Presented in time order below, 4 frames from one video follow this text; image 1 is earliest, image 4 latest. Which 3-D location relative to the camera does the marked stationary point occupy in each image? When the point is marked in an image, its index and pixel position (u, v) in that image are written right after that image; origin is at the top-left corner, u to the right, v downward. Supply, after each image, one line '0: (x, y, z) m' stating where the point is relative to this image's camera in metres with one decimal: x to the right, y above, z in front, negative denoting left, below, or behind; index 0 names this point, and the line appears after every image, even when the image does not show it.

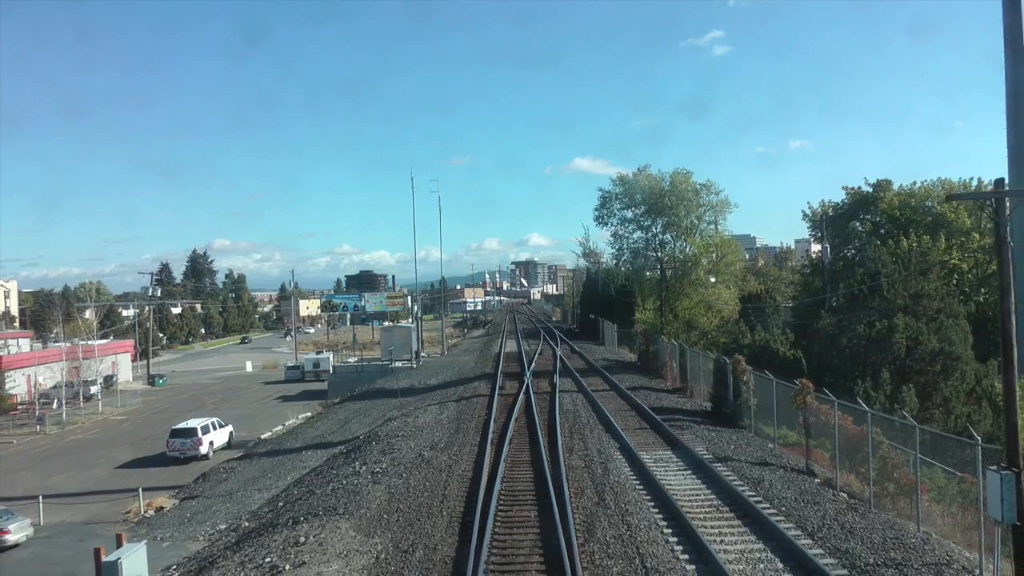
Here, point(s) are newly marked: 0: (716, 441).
0: (+5.1, -3.8, +18.9) m
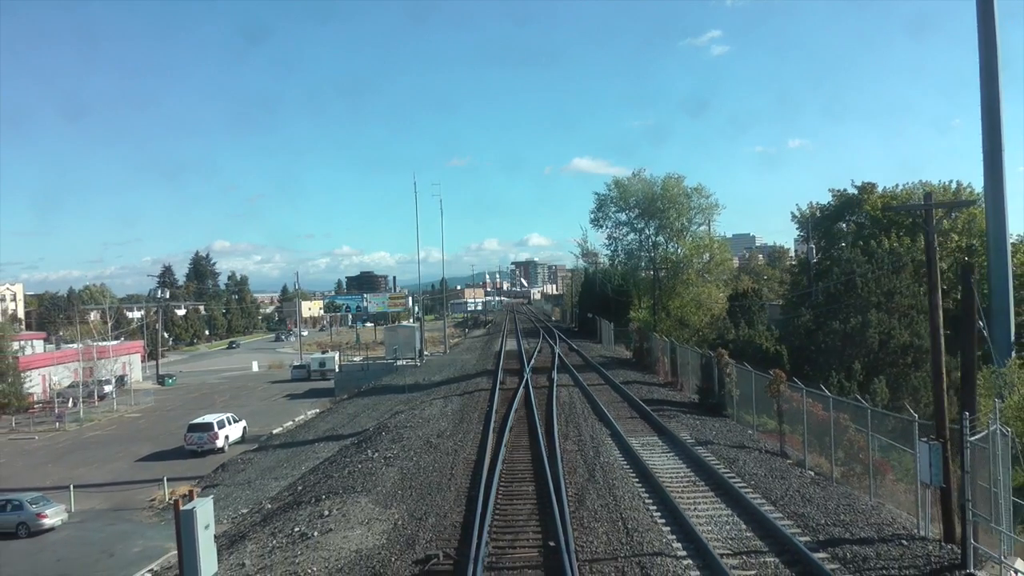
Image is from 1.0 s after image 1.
0: (+5.1, -3.8, +20.6) m
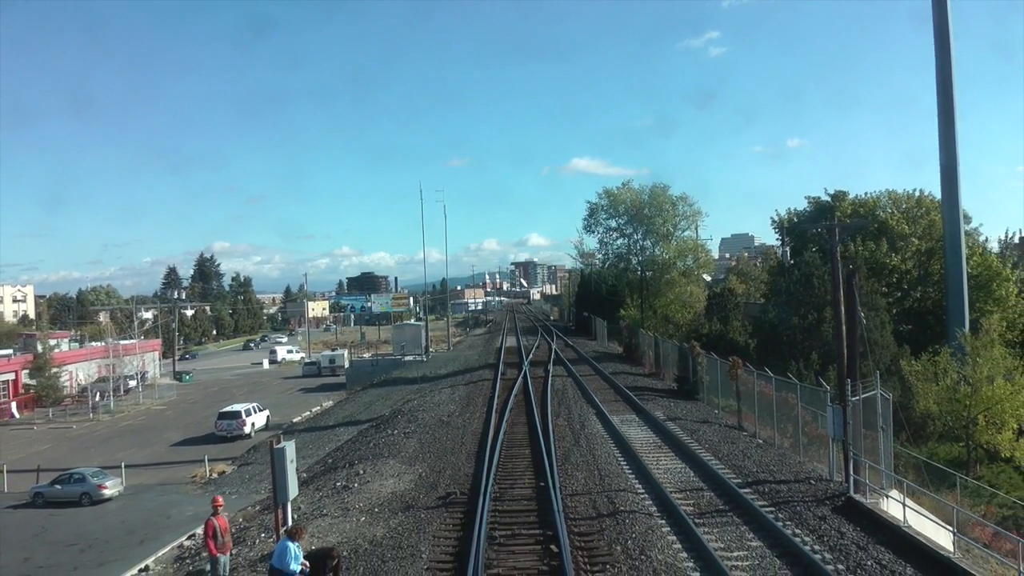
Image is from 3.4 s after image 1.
0: (+5.1, -3.8, +23.9) m
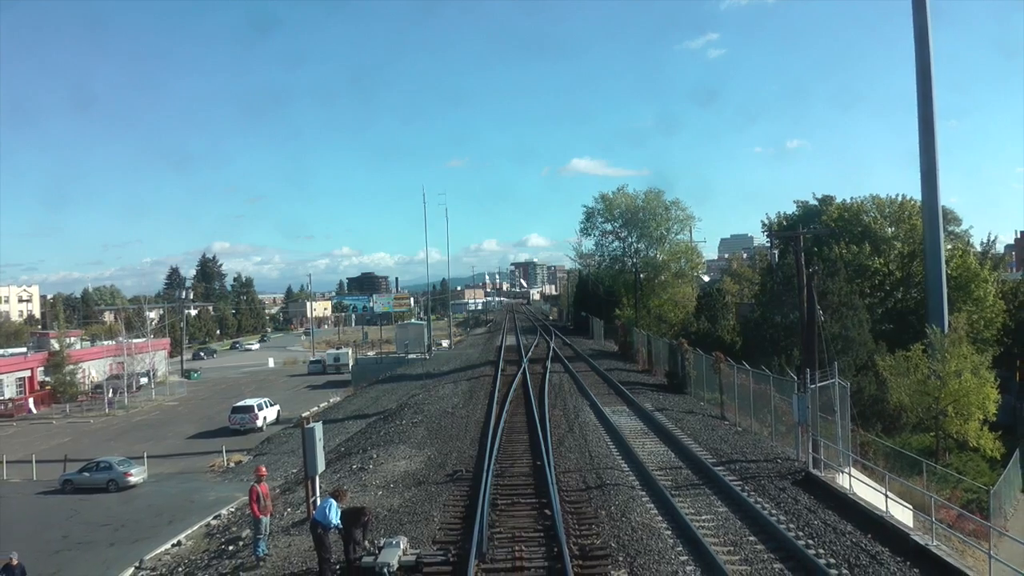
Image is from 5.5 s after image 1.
0: (+5.1, -3.8, +25.7) m
